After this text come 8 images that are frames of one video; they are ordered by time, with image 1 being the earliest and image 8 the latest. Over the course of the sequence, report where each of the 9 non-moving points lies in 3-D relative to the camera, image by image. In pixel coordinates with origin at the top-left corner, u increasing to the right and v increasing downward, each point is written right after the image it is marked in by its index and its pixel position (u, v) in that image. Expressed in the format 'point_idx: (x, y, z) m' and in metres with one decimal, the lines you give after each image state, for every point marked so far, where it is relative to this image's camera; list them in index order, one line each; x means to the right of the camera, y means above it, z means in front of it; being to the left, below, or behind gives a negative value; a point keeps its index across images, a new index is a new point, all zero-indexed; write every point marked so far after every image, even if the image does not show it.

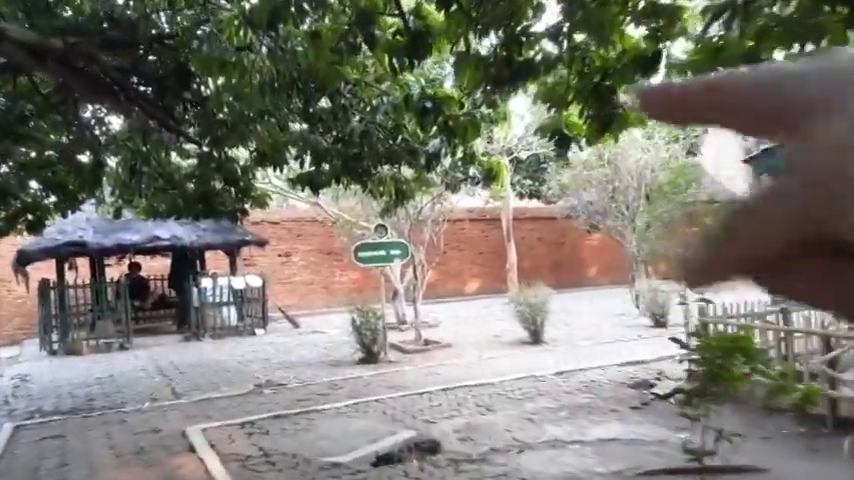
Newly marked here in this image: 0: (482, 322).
0: (+1.3, -2.0, +15.9) m
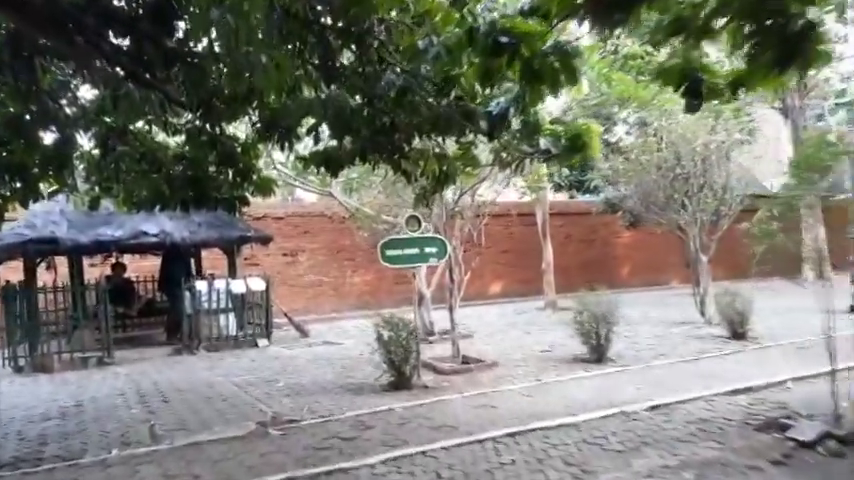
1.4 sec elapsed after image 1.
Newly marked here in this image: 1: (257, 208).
0: (+1.9, -1.9, +13.6) m
1: (-4.7, +0.9, +18.6) m
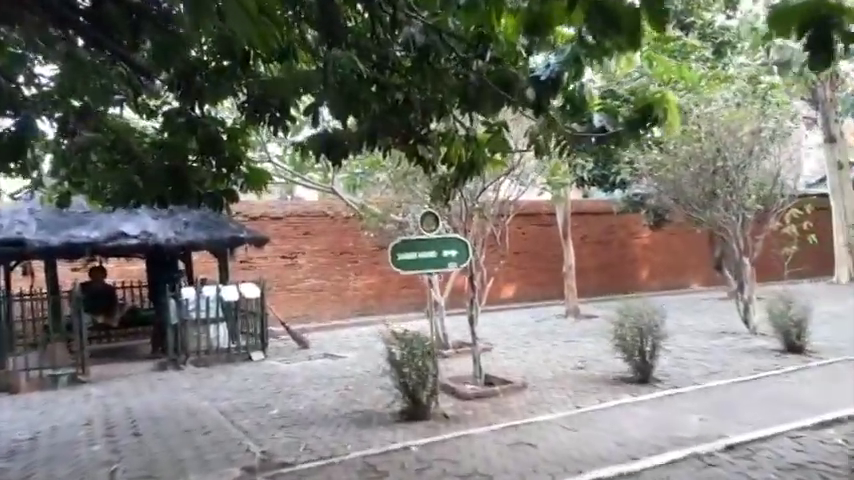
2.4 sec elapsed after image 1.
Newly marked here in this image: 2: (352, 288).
0: (+2.2, -1.9, +12.1) m
1: (-4.4, +0.8, +17.2) m
2: (-2.0, -1.3, +18.4) m
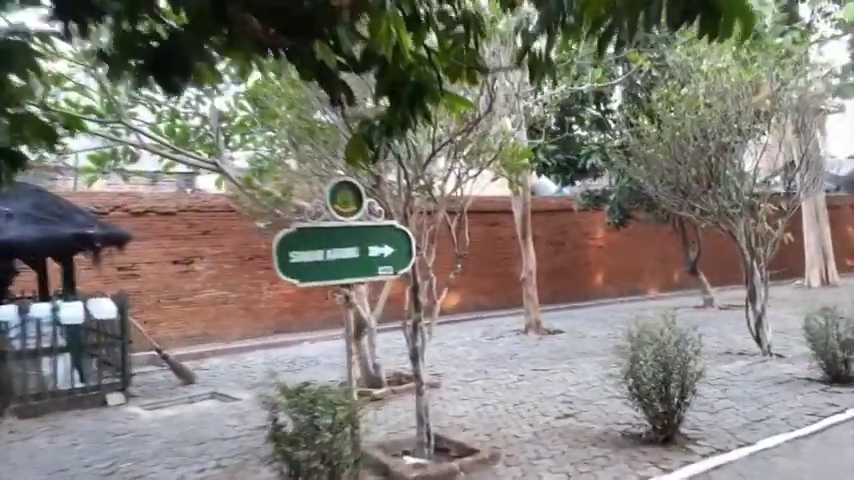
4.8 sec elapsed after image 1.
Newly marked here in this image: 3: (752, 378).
0: (+1.2, -1.8, +9.1) m
1: (-5.9, +0.8, +13.6) m
2: (-3.6, -1.3, +14.9) m
3: (+4.1, -1.8, +8.6) m
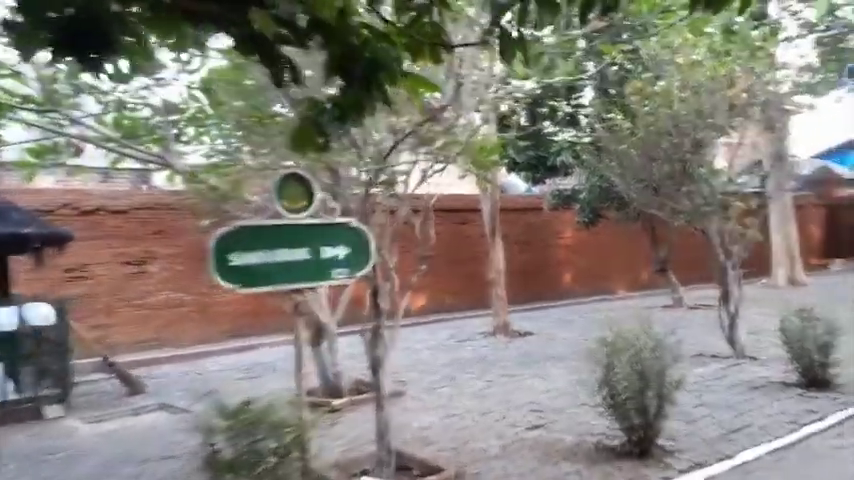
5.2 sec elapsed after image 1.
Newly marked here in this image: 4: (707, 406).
0: (+0.7, -1.8, +8.7) m
1: (-6.6, +0.8, +12.8) m
2: (-4.3, -1.3, +14.3) m
3: (+3.7, -1.7, +8.3) m
4: (+3.0, -1.8, +7.2) m
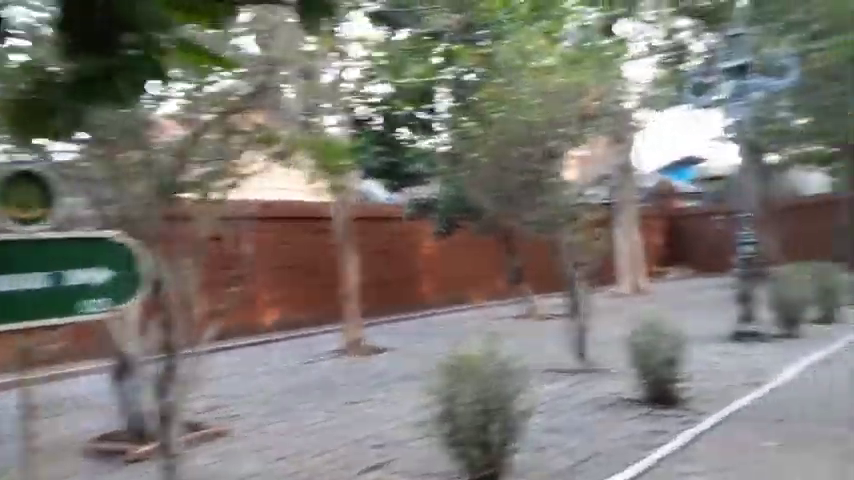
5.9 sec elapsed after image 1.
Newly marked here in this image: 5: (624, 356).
0: (-1.2, -2.0, +7.8) m
1: (-9.2, +0.6, +10.4) m
2: (-7.2, -1.5, +12.3) m
3: (+1.8, -1.9, +8.0) m
4: (+1.3, -1.9, +6.8) m
5: (+3.2, -1.9, +11.2) m
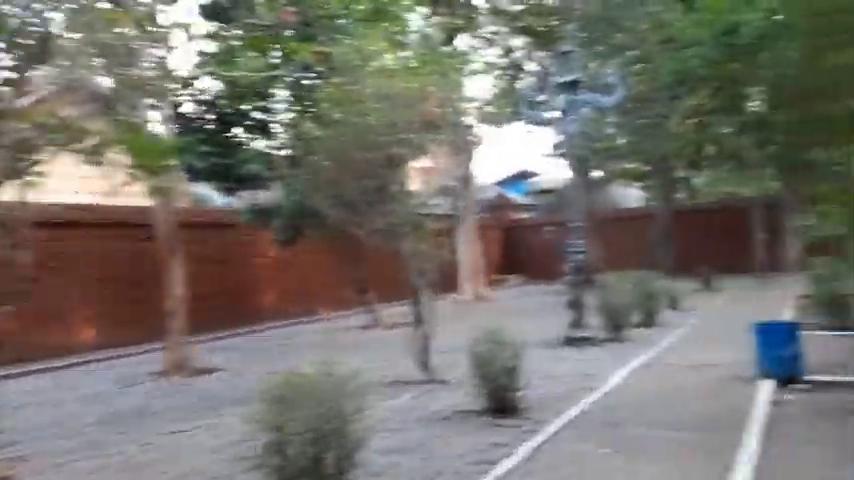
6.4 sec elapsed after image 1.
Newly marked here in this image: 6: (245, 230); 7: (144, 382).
0: (-3.0, -2.1, +6.8) m
1: (-11.3, +0.6, +7.7) m
2: (-9.8, -1.6, +9.9) m
3: (-0.1, -2.0, +7.7) m
4: (-0.3, -2.0, +6.4) m
5: (+0.6, -2.1, +11.1) m
6: (-5.0, +0.2, +18.6) m
7: (-4.5, -2.2, +10.6) m
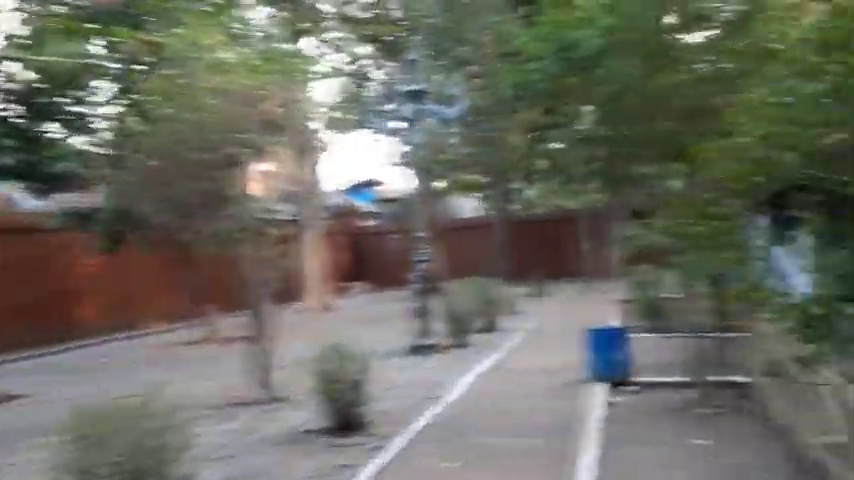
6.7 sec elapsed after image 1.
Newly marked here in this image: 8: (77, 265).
0: (-4.4, -2.1, +5.6) m
1: (-12.7, +0.5, +4.6) m
2: (-11.8, -1.7, +7.1) m
3: (-1.7, -2.1, +7.1) m
4: (-1.6, -2.1, +5.8) m
5: (-1.8, -2.2, +10.6) m
6: (-9.0, +0.1, +16.6) m
7: (-6.7, -2.3, +8.9) m
8: (-8.9, -0.7, +17.3) m
